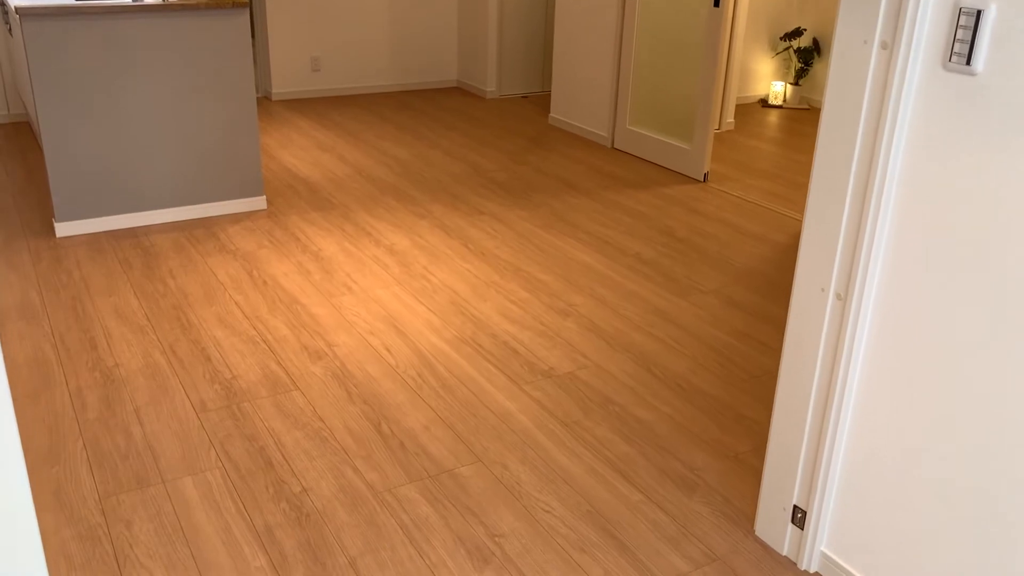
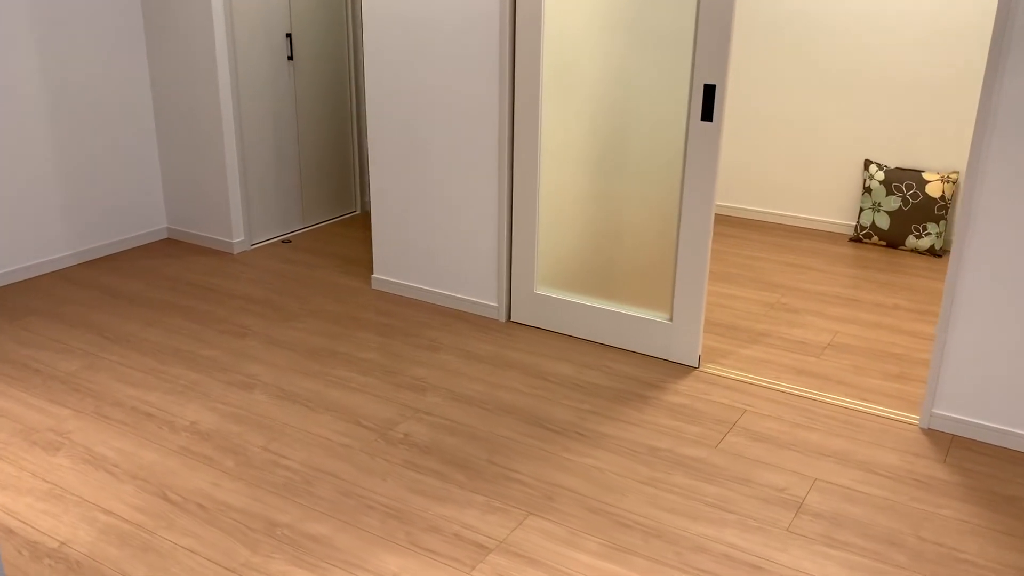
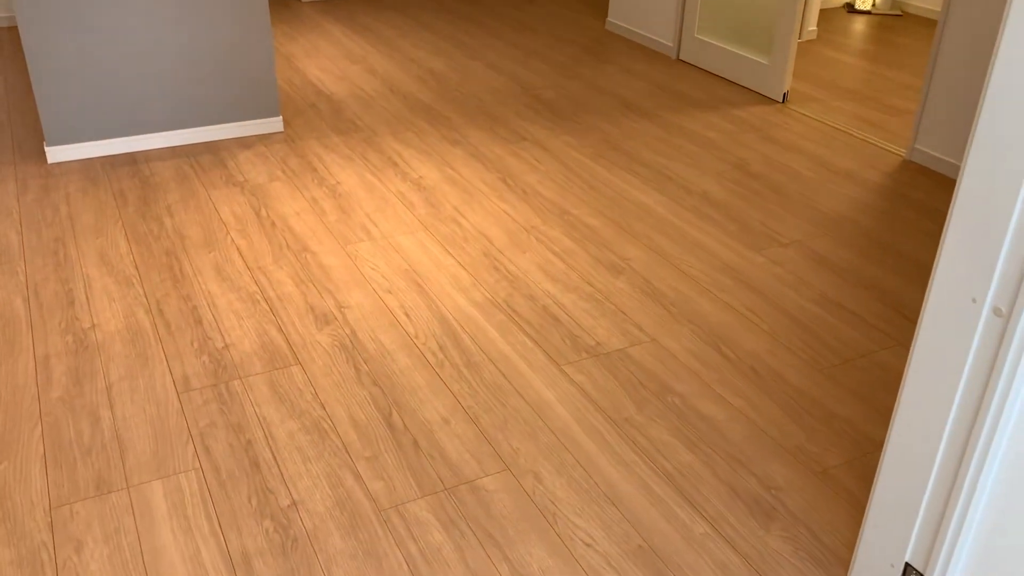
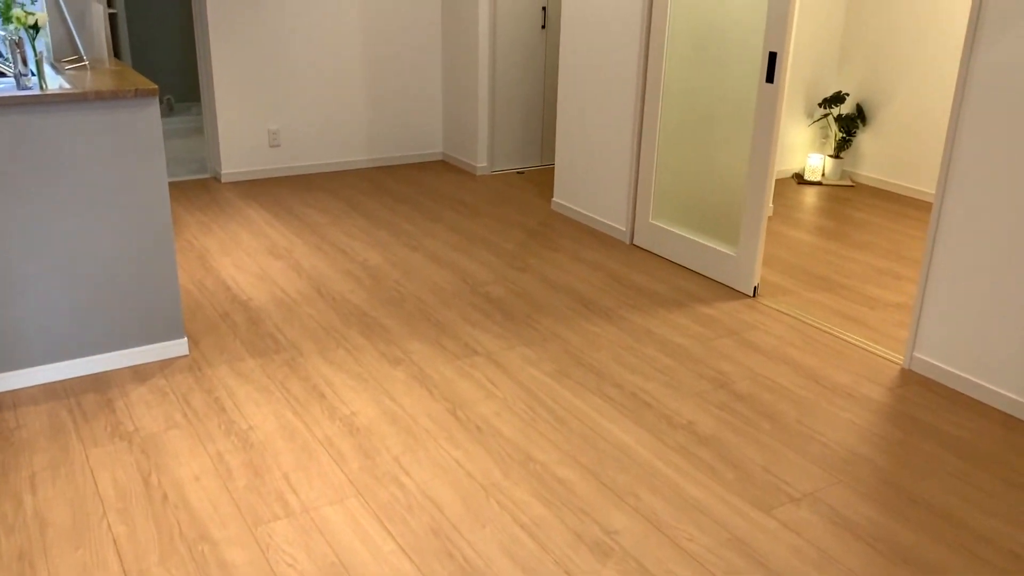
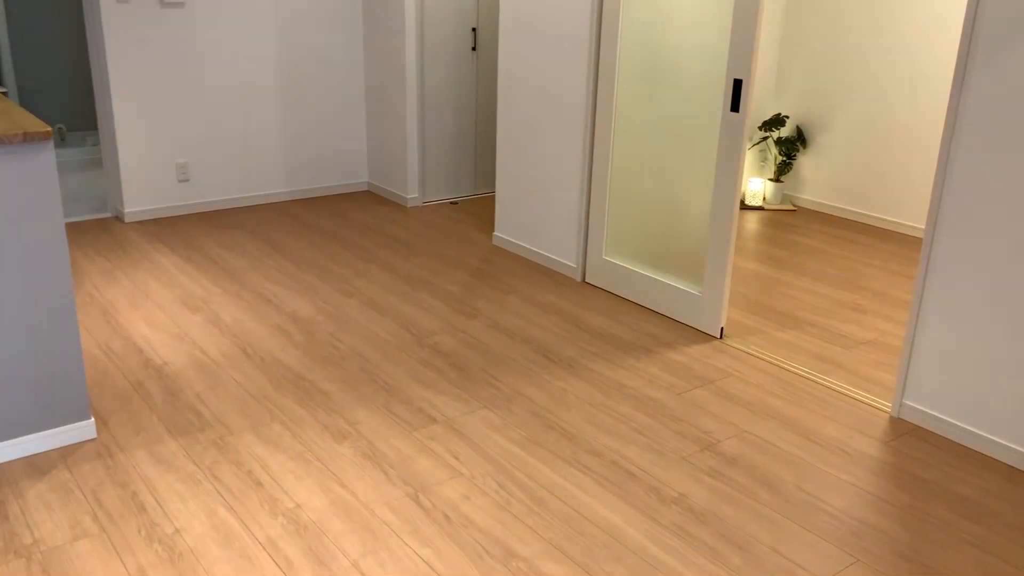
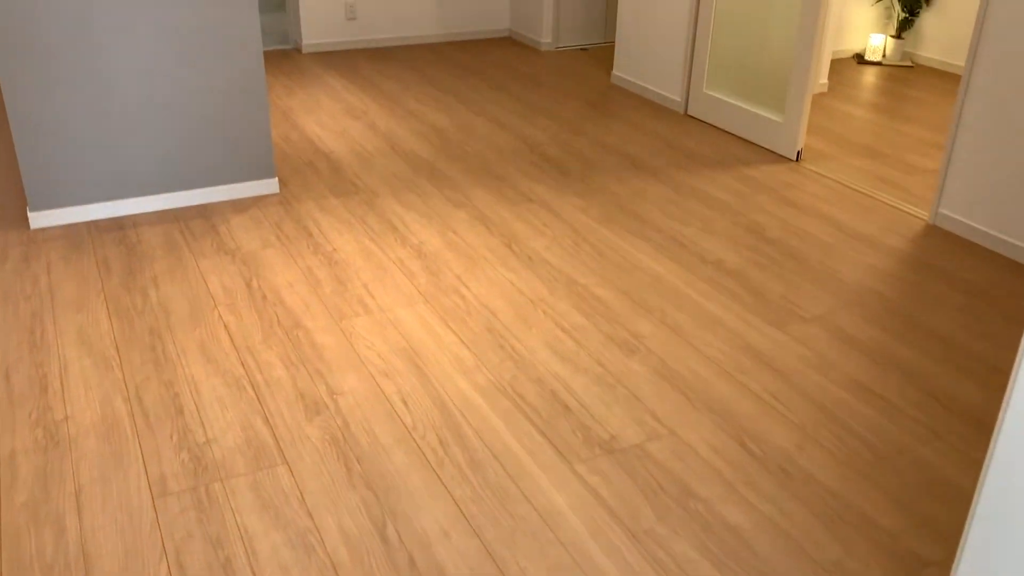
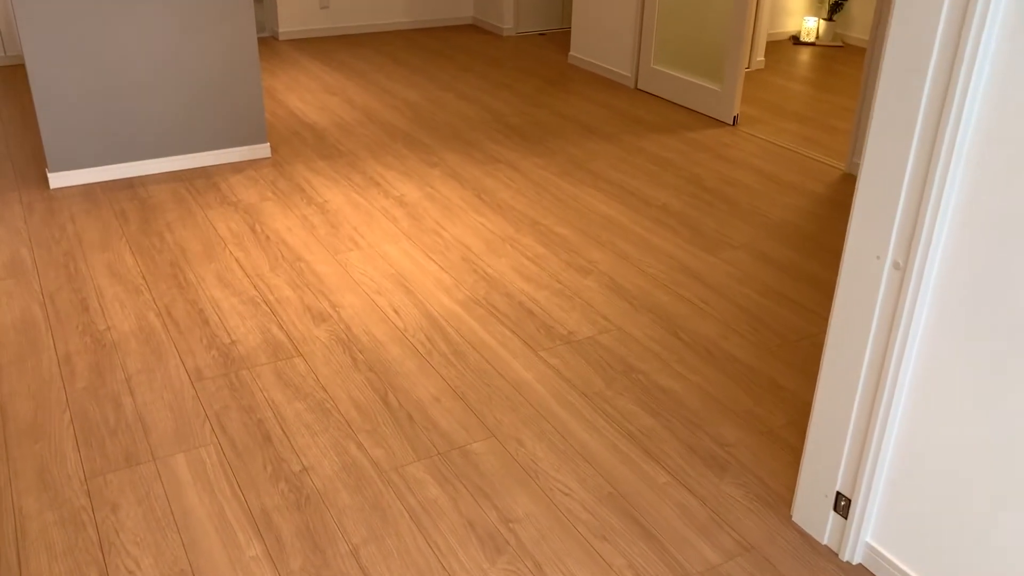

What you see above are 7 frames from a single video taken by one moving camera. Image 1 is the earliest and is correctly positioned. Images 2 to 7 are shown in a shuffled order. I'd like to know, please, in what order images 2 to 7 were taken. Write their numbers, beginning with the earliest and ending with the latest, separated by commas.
7, 3, 6, 4, 5, 2
